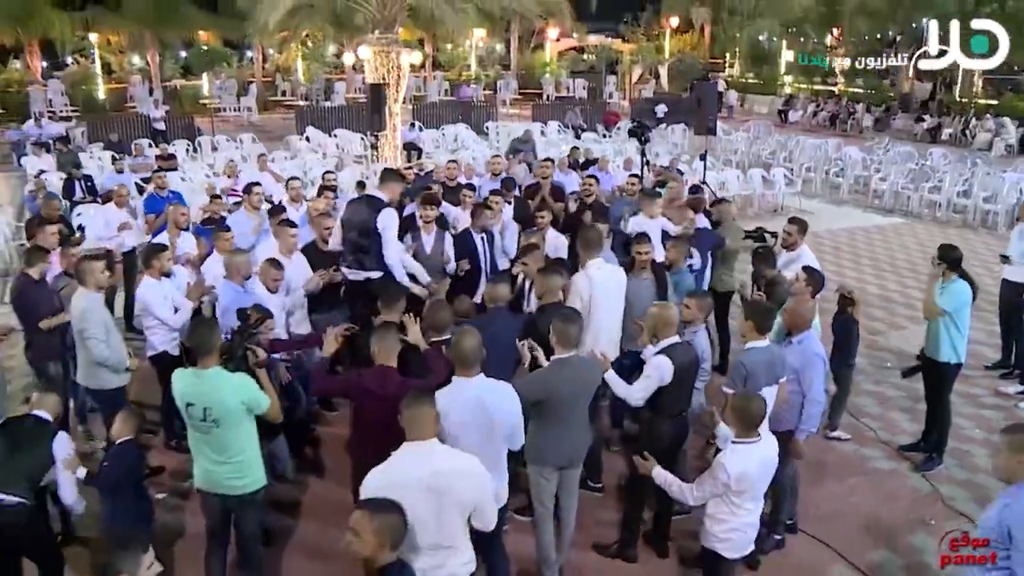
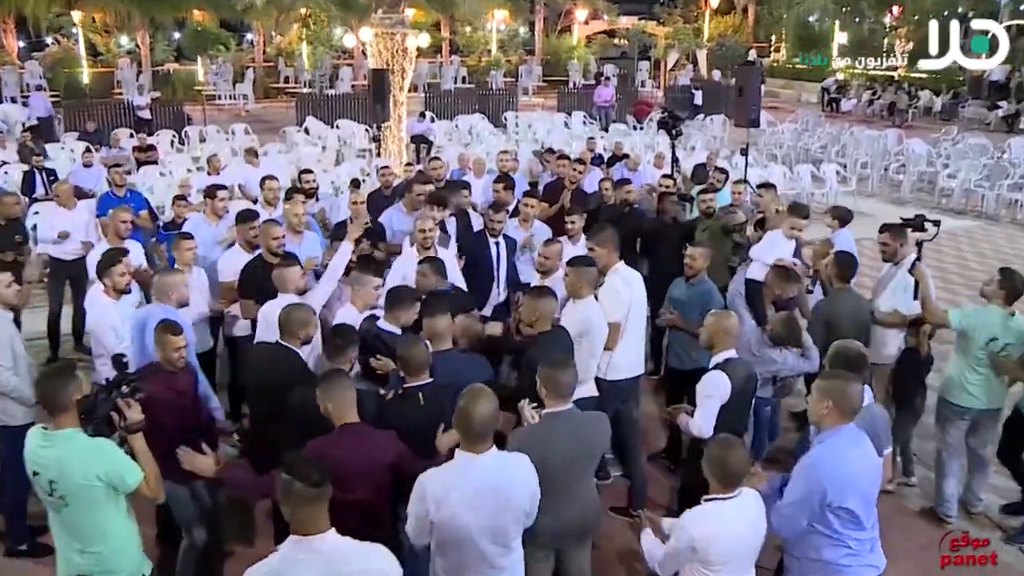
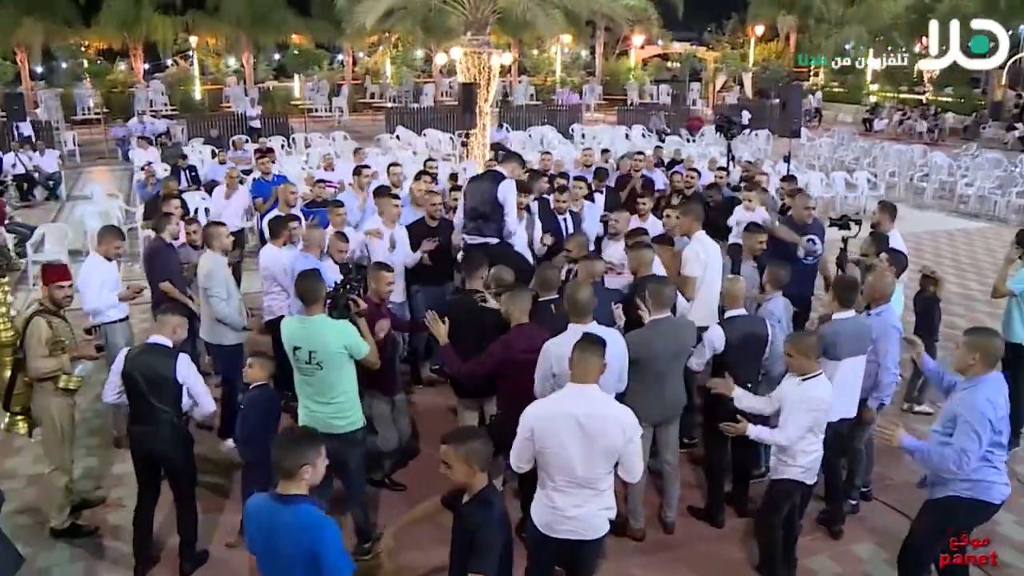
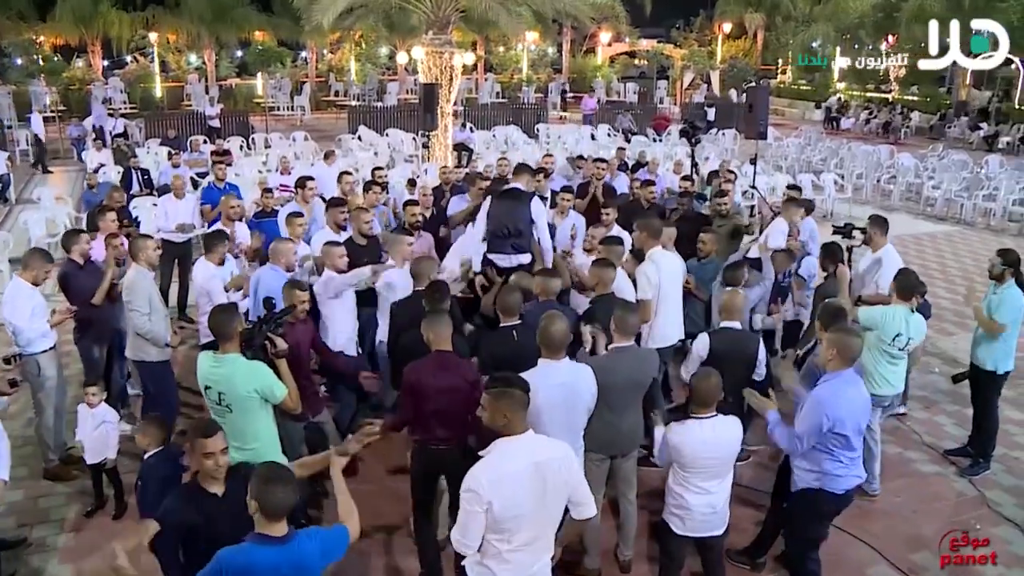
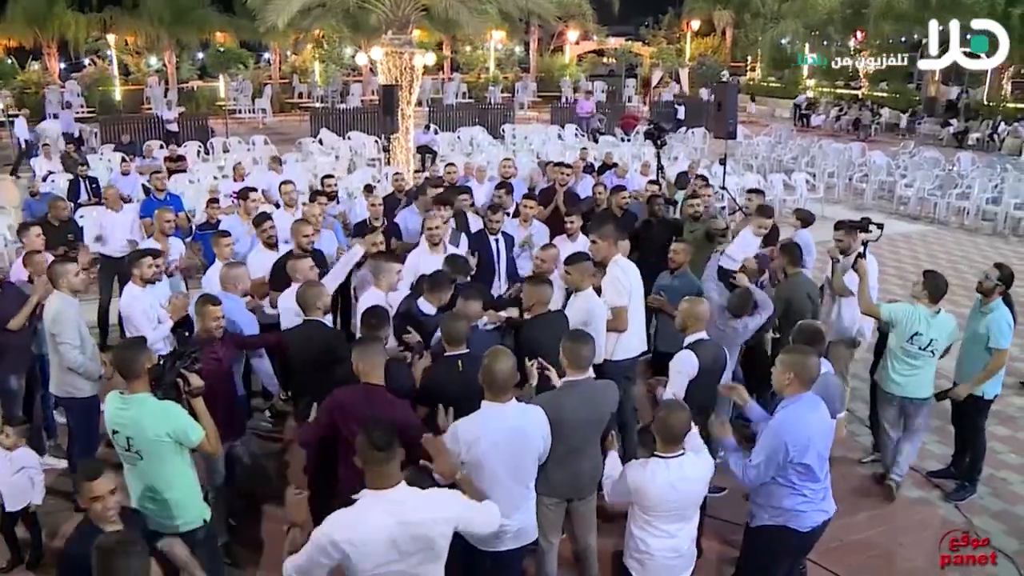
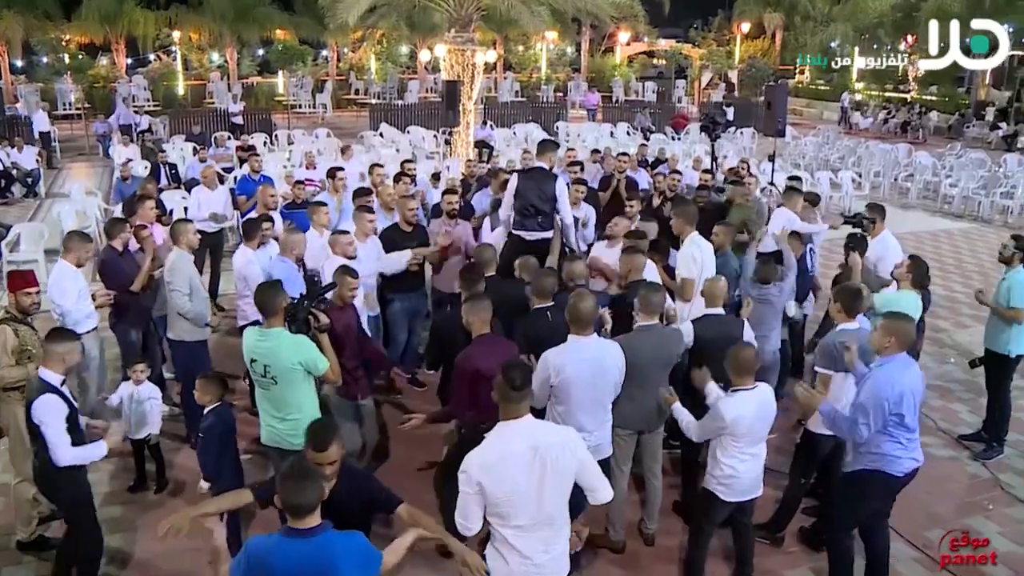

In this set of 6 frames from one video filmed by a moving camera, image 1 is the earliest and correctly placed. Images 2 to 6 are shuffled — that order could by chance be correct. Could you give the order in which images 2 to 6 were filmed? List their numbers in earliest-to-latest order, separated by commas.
3, 6, 4, 5, 2
